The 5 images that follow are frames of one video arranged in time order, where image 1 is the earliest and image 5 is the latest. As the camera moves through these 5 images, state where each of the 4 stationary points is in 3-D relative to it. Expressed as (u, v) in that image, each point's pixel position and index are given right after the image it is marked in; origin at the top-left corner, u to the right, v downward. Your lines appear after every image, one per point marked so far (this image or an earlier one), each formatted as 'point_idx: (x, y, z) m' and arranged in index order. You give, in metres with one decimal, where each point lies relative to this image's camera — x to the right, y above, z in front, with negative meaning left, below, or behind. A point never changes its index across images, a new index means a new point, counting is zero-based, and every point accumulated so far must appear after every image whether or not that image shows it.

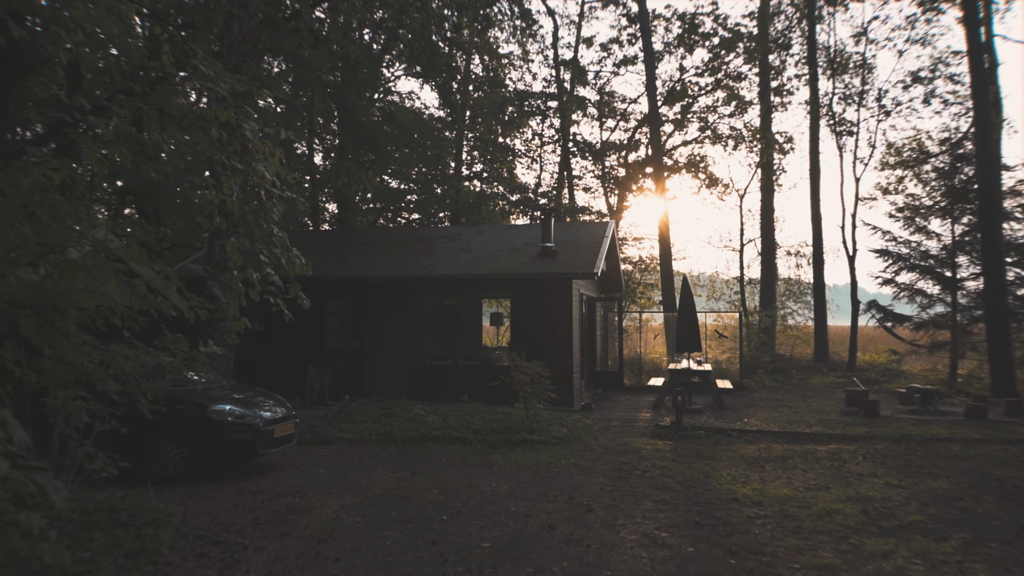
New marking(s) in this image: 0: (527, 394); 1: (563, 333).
0: (+0.2, -1.2, +9.1) m
1: (+0.8, -0.7, +12.3) m
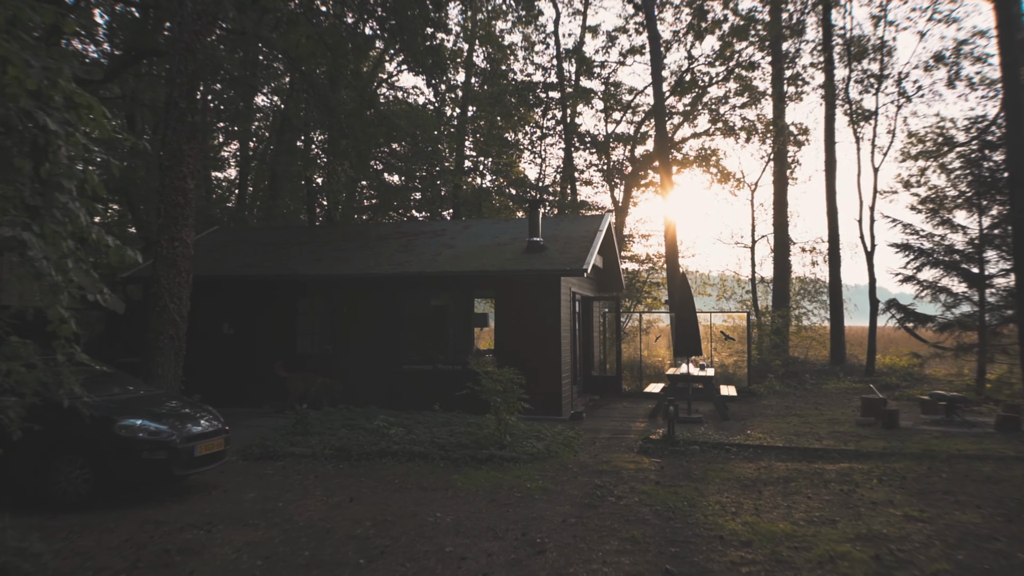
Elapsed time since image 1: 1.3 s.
0: (-0.2, -1.2, +8.1) m
1: (+0.5, -0.7, +11.3) m
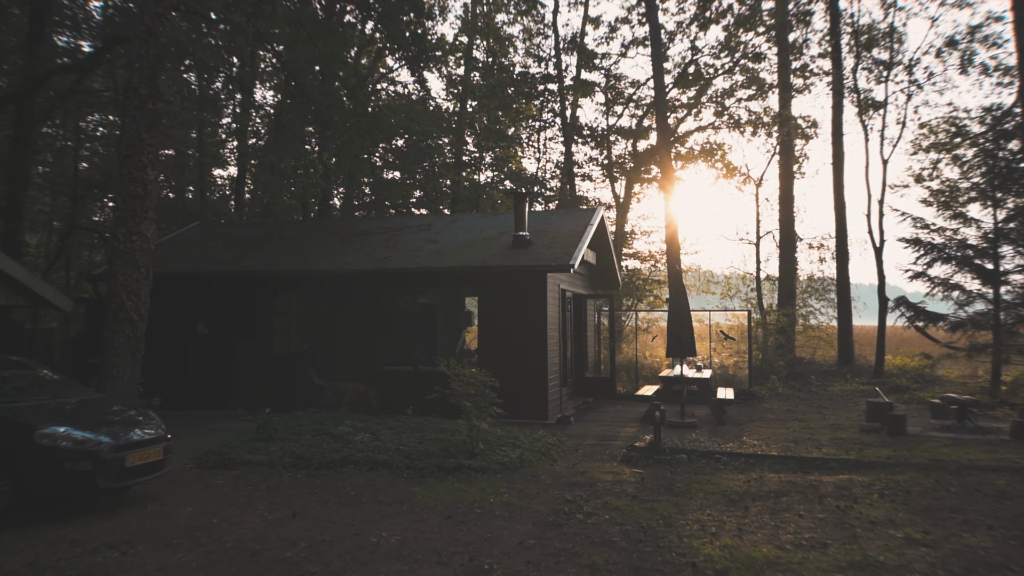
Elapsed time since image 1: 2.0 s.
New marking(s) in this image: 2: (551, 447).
0: (-0.4, -1.2, +7.5) m
1: (+0.3, -0.6, +10.7) m
2: (+0.4, -1.7, +8.3) m
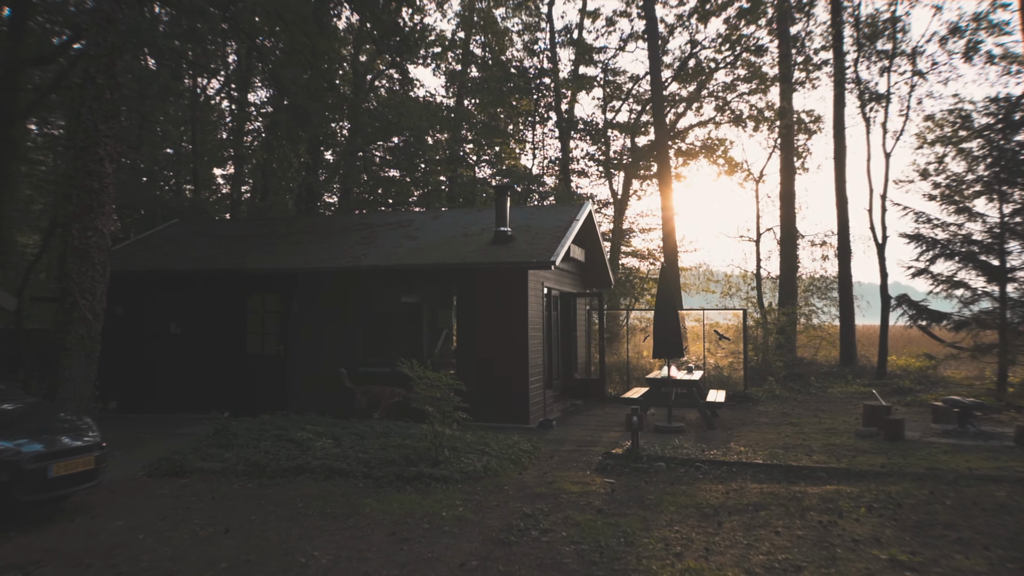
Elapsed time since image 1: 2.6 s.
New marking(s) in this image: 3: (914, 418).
0: (-0.7, -1.1, +7.1) m
1: (+0.1, -0.6, +10.2) m
2: (+0.1, -1.6, +7.8) m
3: (+5.2, -1.7, +10.2) m
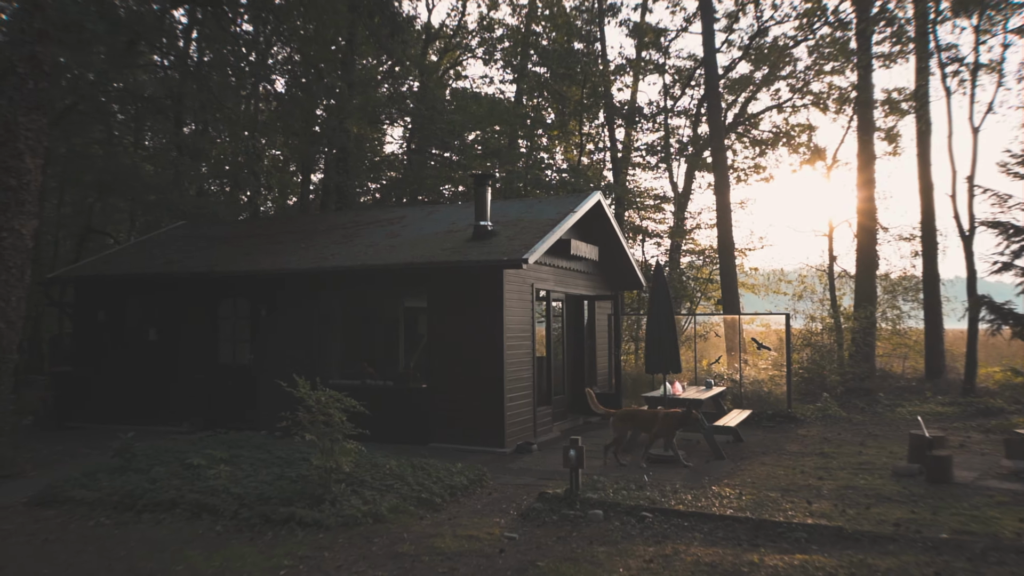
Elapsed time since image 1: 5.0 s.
0: (-1.4, -1.2, +5.9) m
1: (-0.2, -0.6, +8.9) m
2: (-0.5, -1.7, +6.5) m
3: (+4.8, -1.7, +8.1) m
